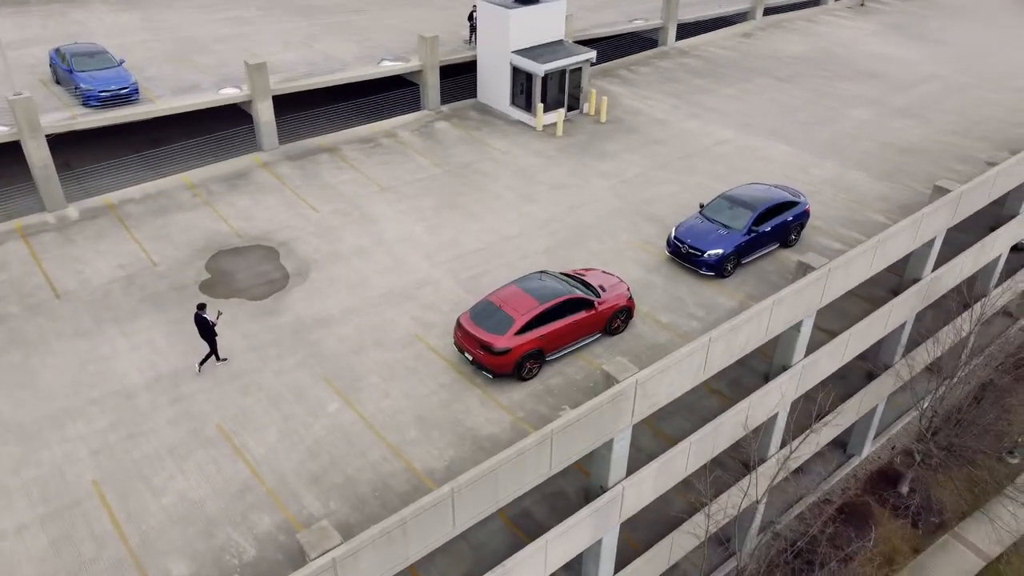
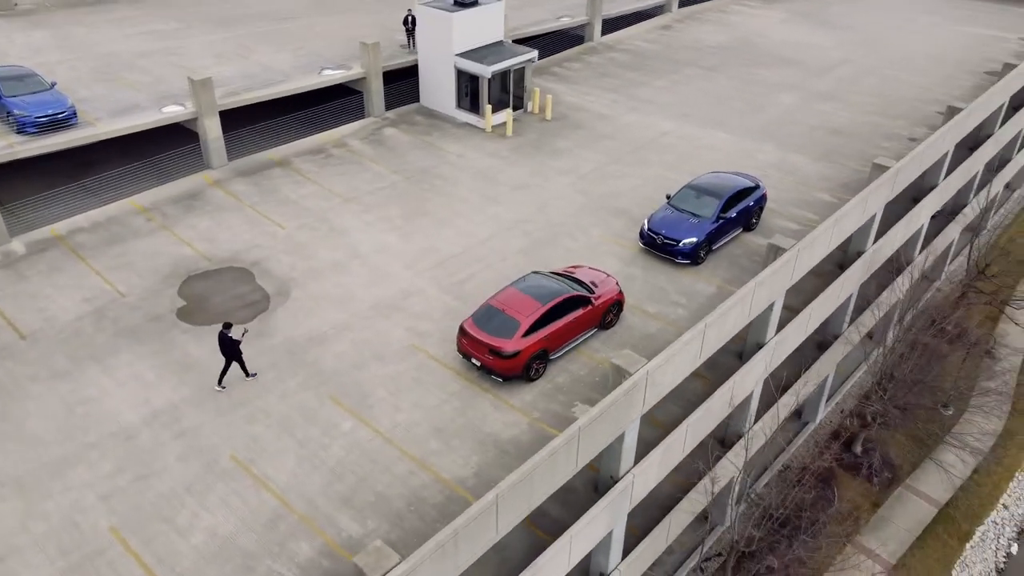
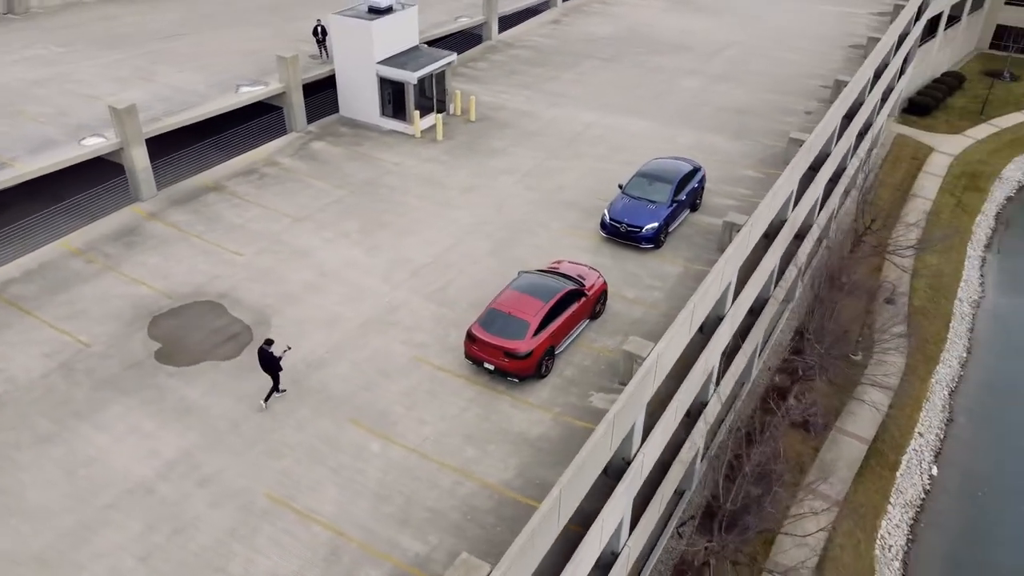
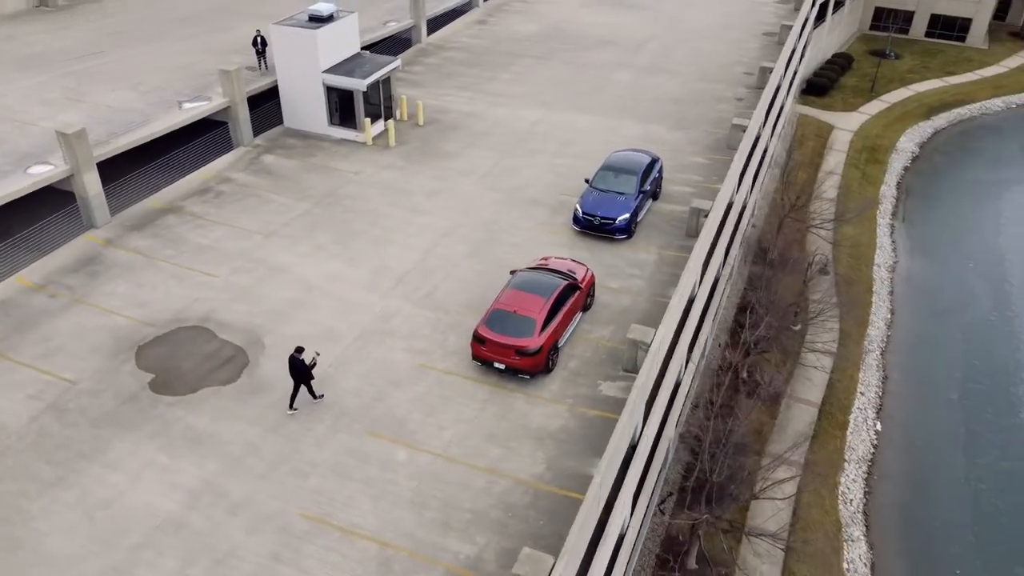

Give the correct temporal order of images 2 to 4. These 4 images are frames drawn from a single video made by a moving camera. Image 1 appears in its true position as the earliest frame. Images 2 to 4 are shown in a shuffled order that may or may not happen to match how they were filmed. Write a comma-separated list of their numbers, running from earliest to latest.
2, 3, 4
